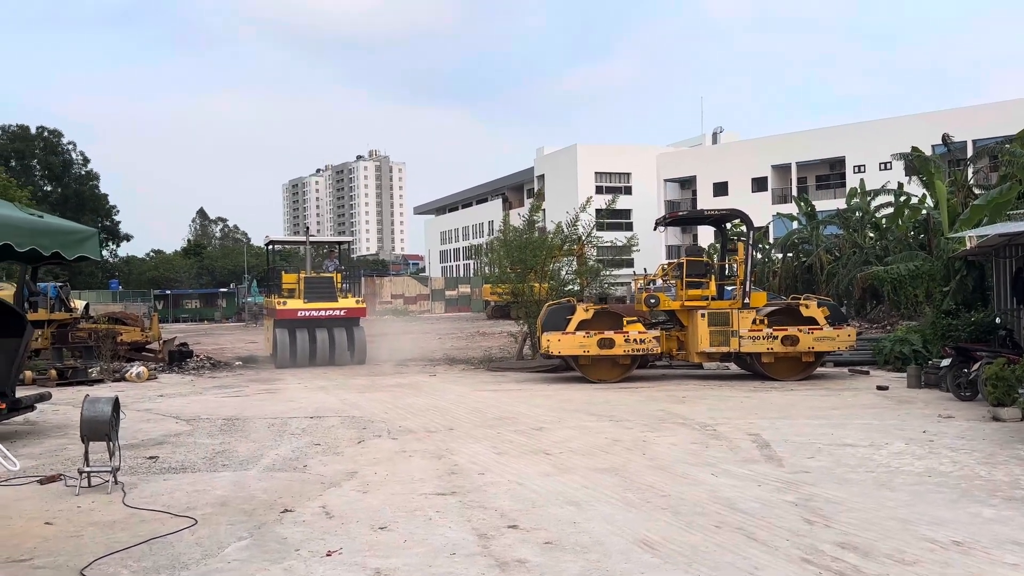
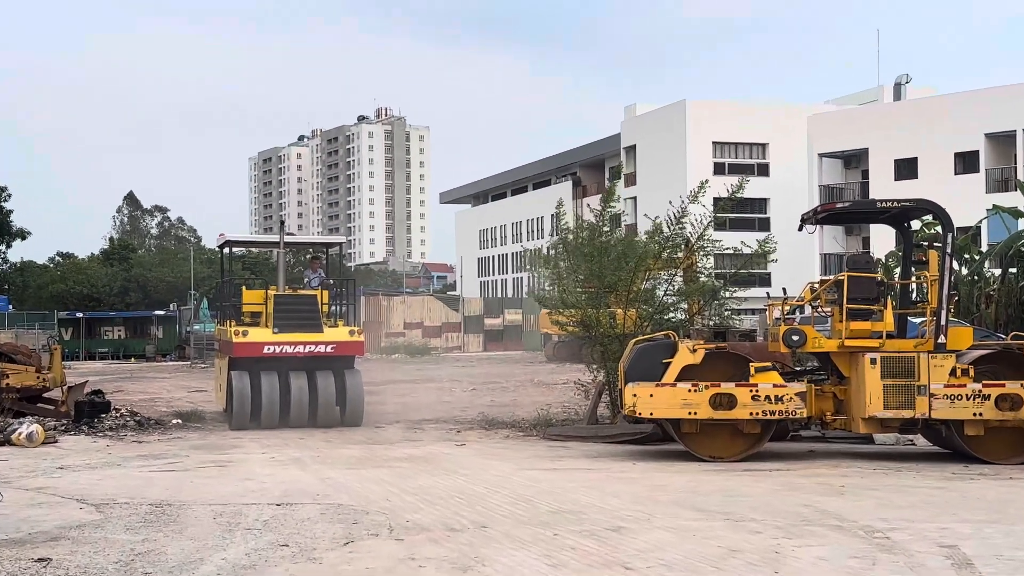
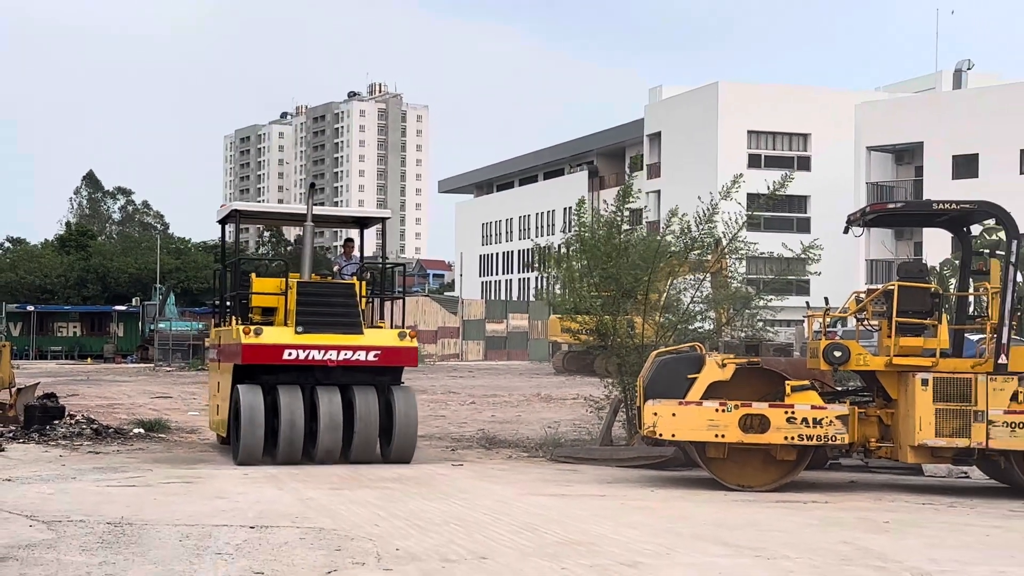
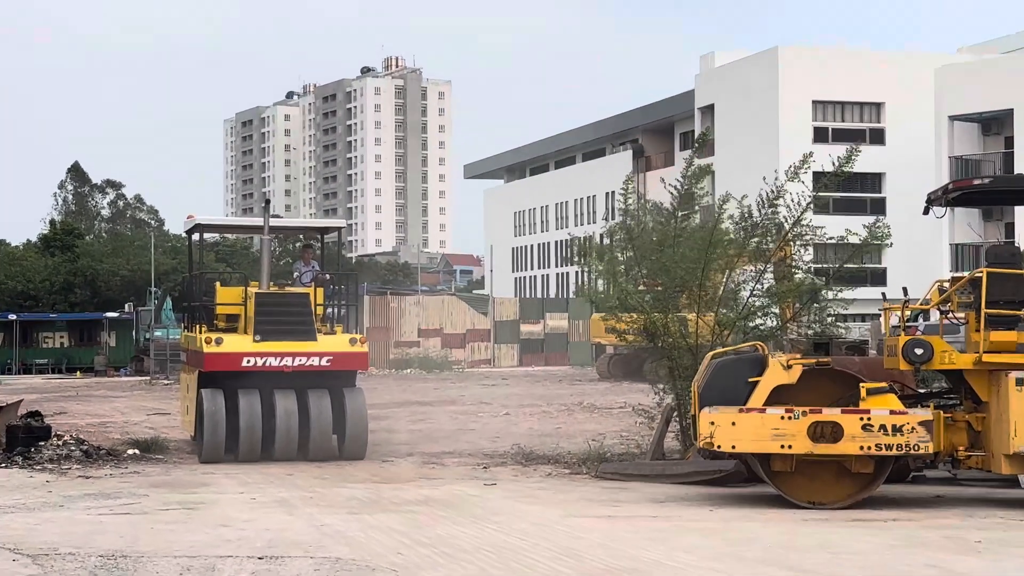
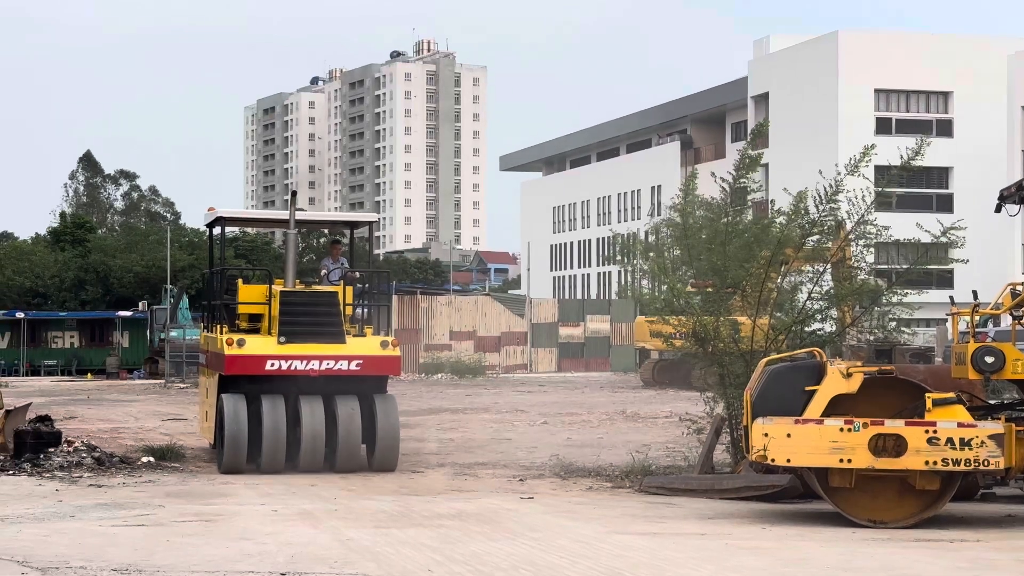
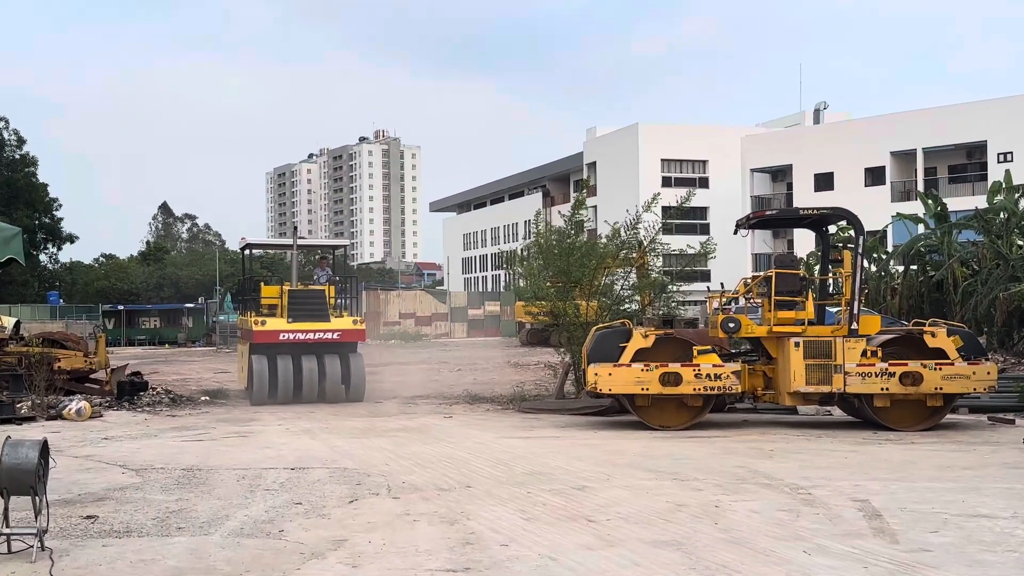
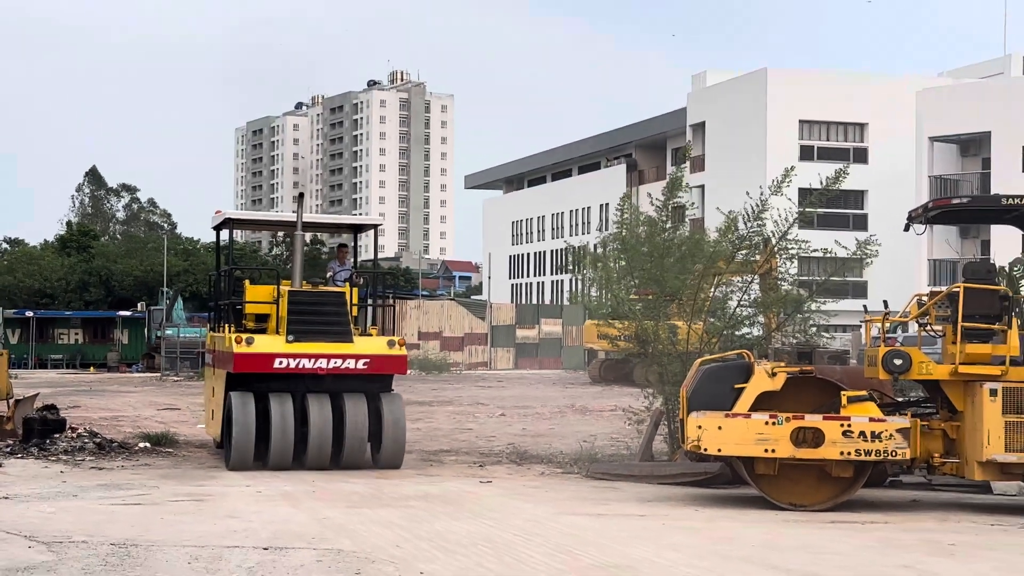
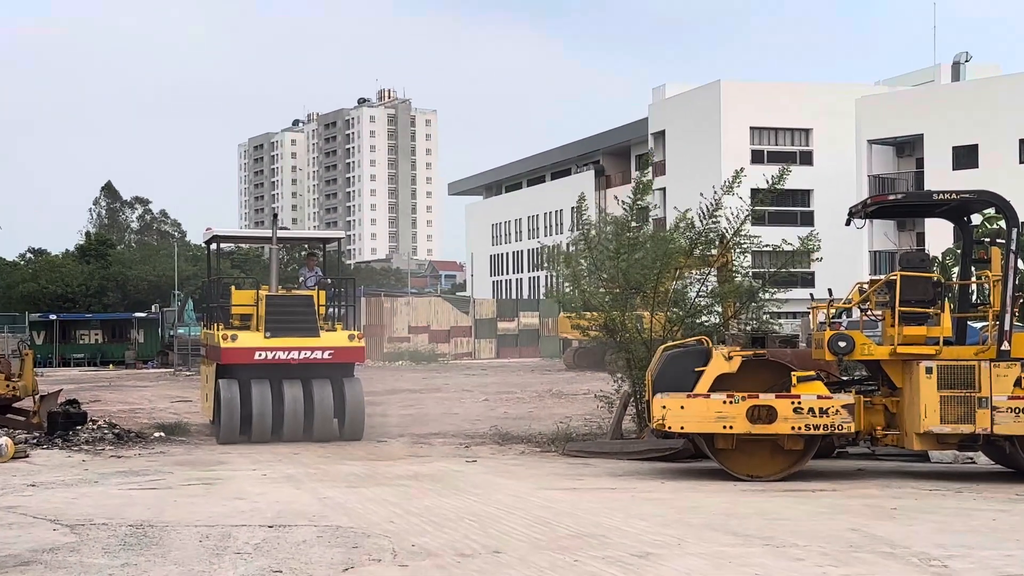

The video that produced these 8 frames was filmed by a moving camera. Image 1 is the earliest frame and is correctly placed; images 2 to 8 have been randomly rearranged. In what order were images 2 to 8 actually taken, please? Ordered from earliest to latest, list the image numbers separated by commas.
6, 2, 8, 4, 5, 7, 3
